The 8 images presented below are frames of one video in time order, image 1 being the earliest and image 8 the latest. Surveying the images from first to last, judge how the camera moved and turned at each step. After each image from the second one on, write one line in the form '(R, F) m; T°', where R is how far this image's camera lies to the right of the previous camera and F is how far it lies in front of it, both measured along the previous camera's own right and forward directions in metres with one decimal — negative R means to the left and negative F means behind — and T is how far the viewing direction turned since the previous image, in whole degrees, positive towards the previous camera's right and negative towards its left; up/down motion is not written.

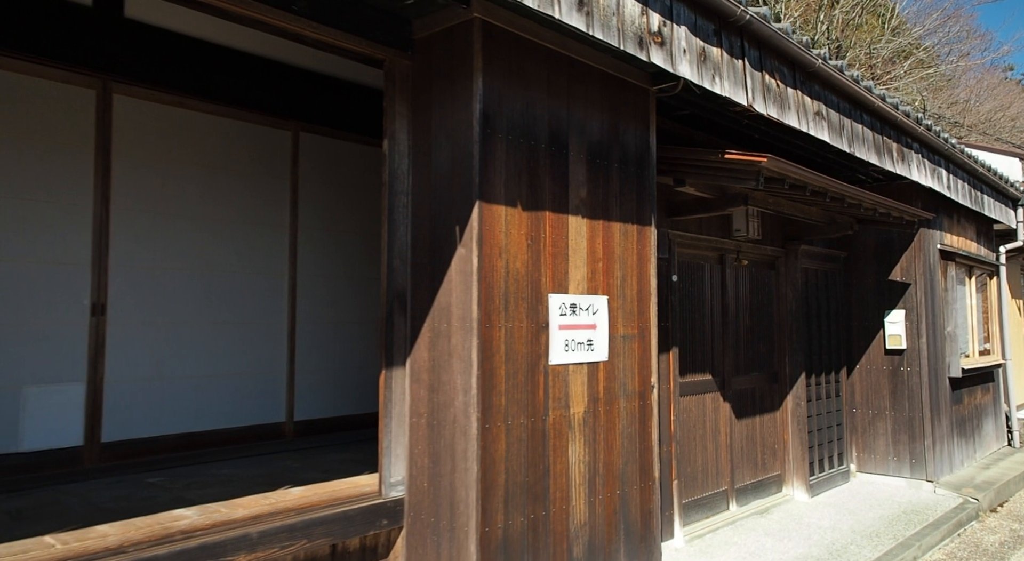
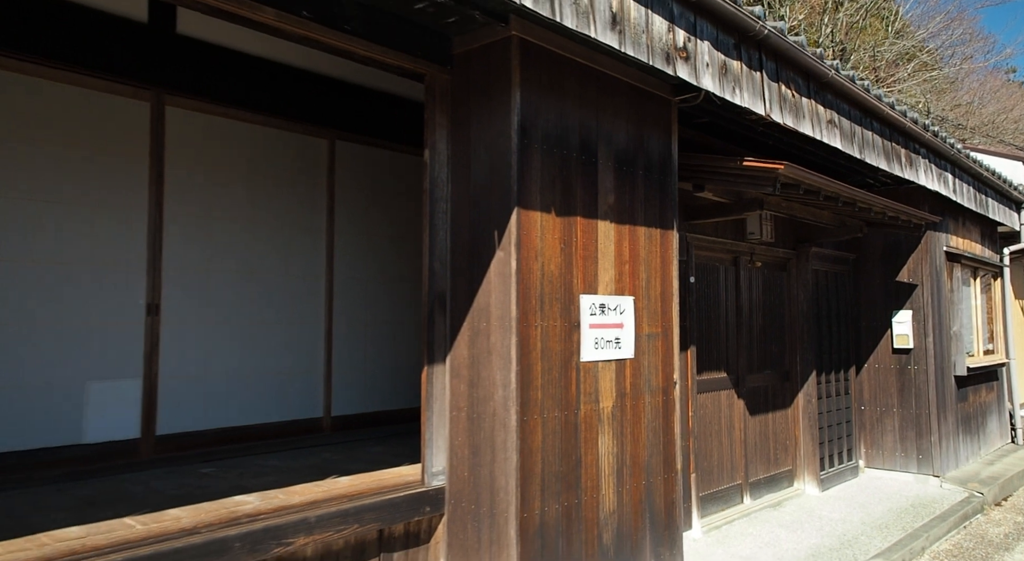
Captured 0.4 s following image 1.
(-0.2, -0.2) m; 0°
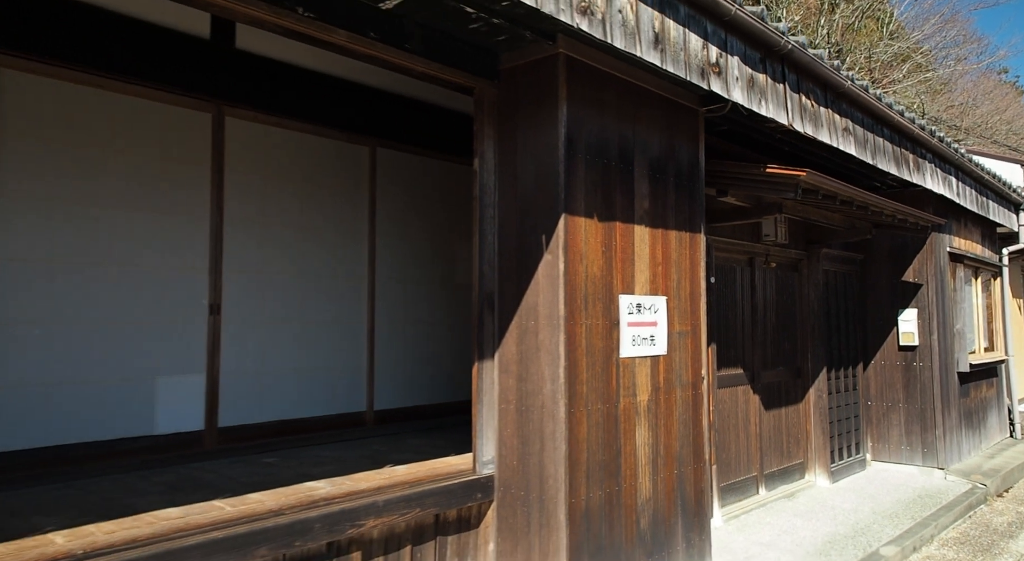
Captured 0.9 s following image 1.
(-0.3, -0.2) m; 0°
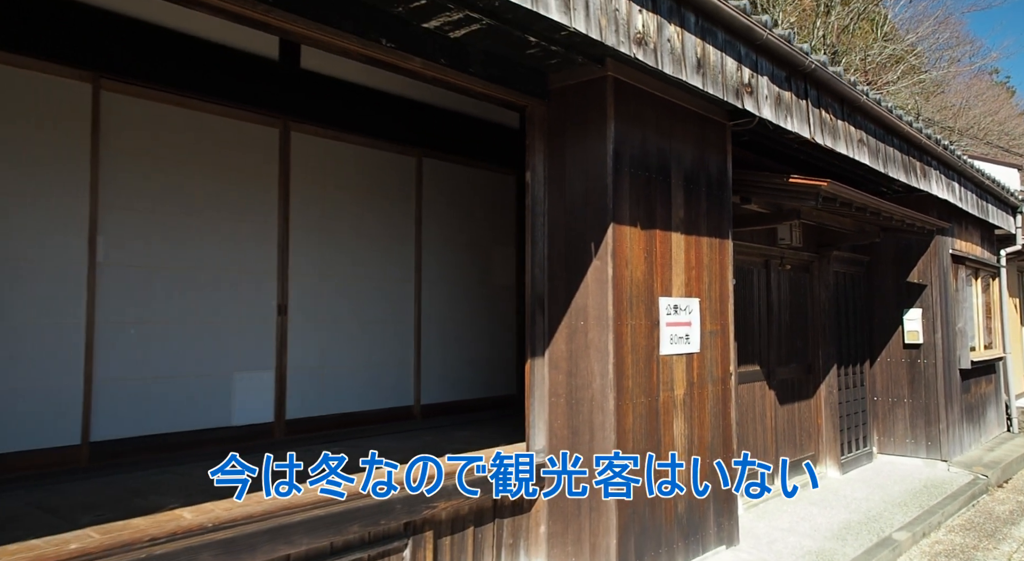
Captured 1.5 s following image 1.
(-0.3, -0.3) m; 0°
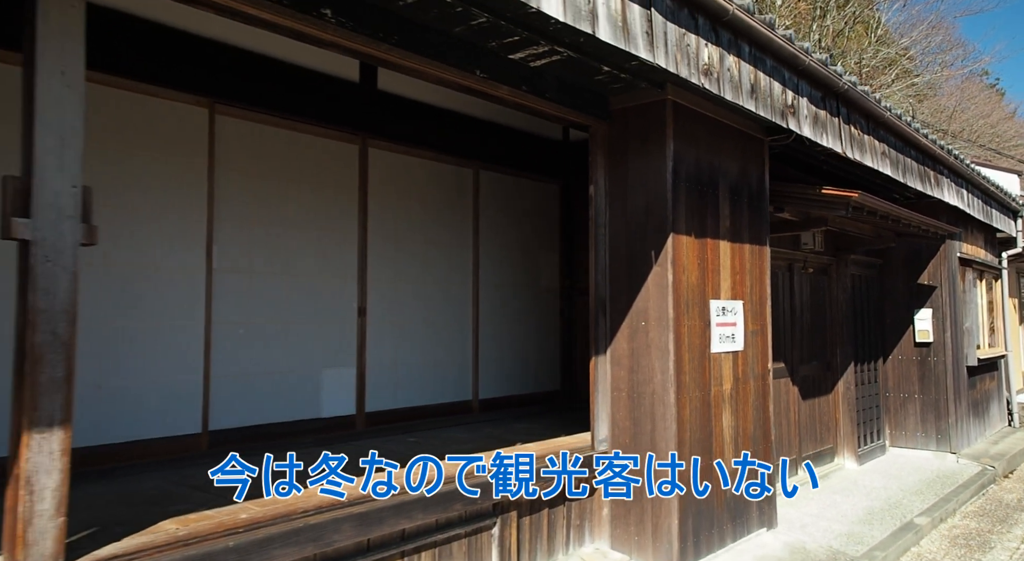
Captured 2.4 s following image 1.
(-0.5, -0.4) m; +1°
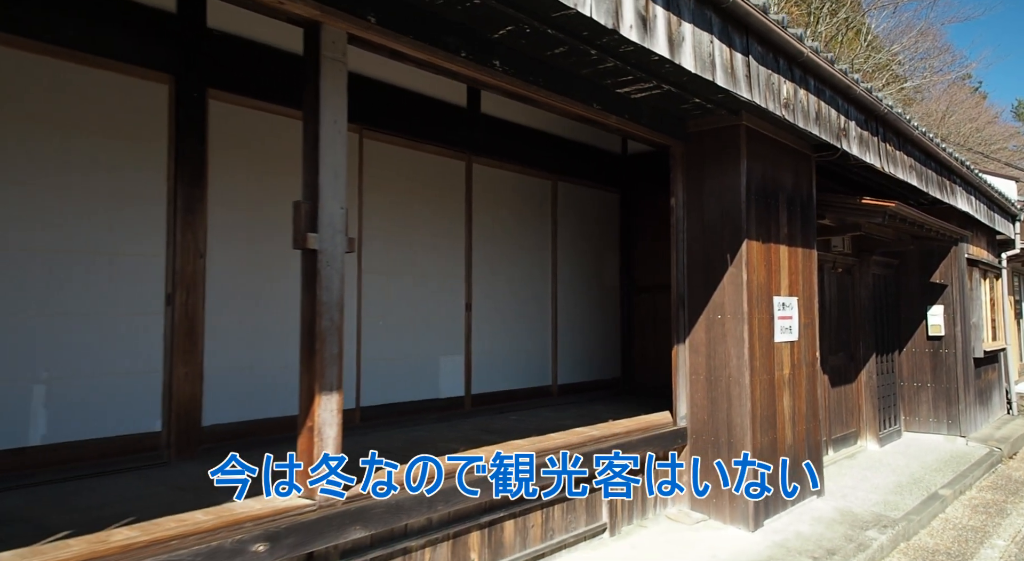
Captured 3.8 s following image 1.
(-0.7, -0.6) m; +1°
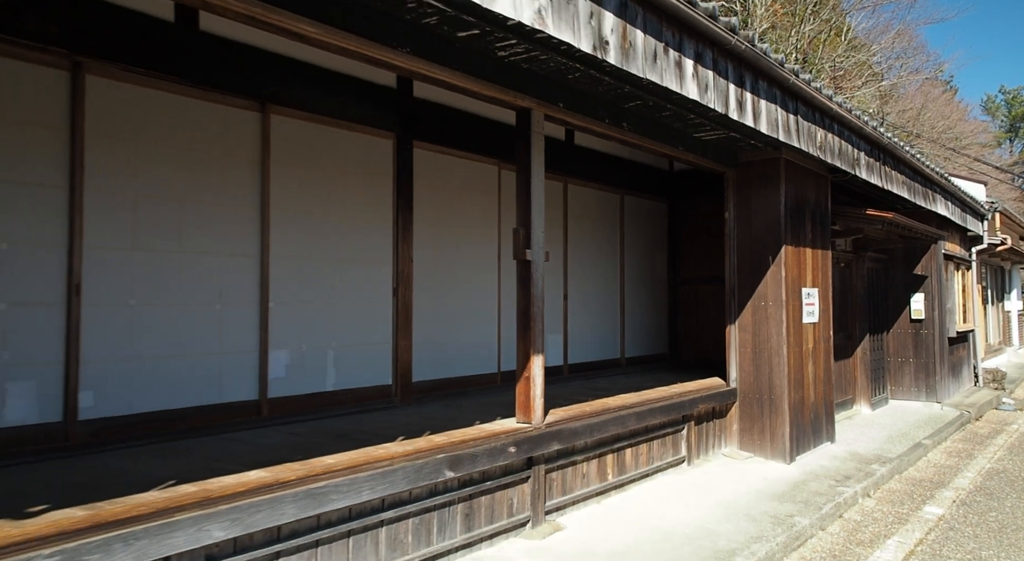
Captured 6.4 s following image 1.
(-1.0, -1.4) m; +2°
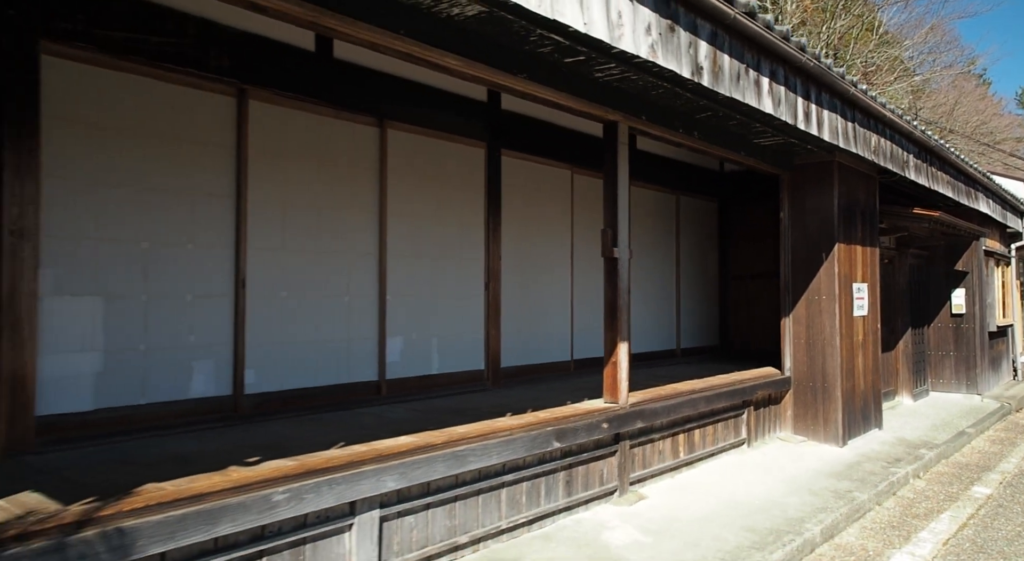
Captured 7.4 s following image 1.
(-0.5, -0.5) m; -2°
